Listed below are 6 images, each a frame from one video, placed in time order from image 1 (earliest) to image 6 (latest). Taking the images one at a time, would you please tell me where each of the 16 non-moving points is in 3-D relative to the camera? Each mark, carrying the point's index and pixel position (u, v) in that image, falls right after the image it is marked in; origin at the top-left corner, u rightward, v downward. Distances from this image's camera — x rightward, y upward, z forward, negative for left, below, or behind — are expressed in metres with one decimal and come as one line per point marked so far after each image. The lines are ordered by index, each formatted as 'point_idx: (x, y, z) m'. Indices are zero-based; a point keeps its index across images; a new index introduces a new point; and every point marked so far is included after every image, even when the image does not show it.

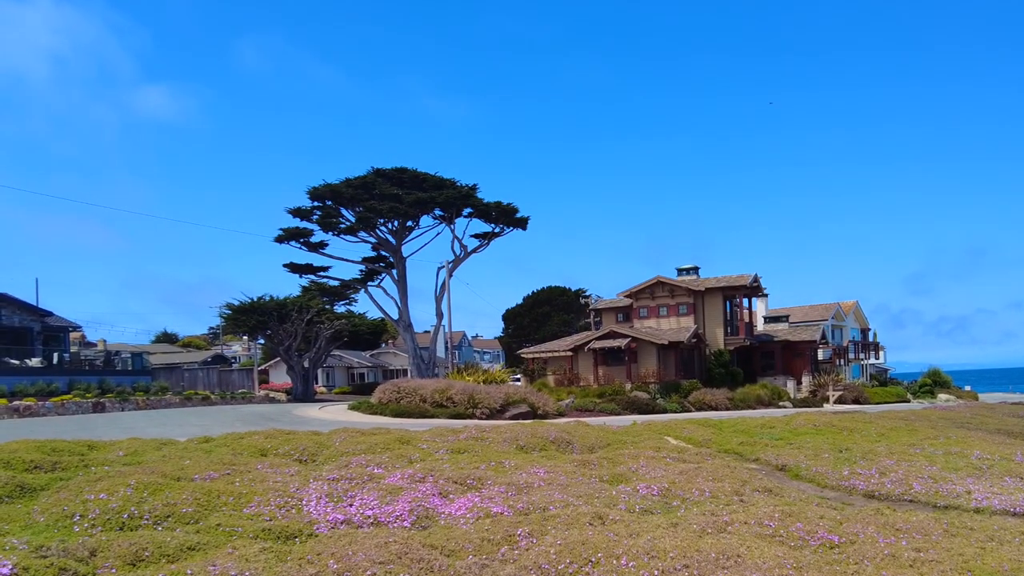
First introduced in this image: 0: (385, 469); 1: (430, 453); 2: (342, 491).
0: (-2.2, -3.1, +13.6) m
1: (-1.6, -3.1, +15.3) m
2: (-2.6, -3.0, +12.0) m
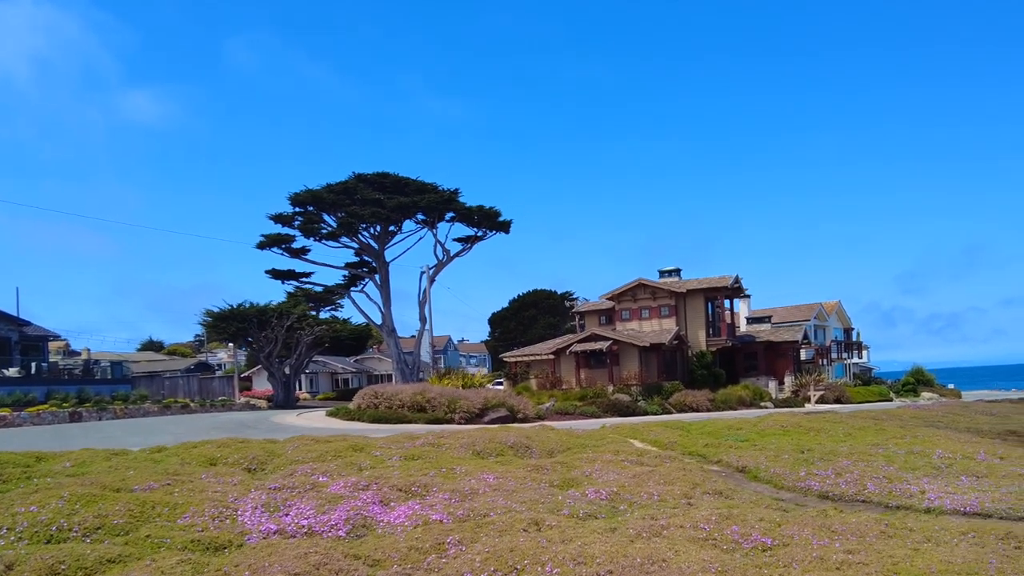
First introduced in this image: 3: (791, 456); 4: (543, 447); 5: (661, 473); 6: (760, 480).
0: (-3.0, -3.2, +13.5) m
1: (-2.5, -3.2, +15.2) m
2: (-3.4, -3.1, +11.9) m
3: (+6.8, -4.1, +19.8) m
4: (+0.7, -3.6, +18.4) m
5: (+2.9, -3.6, +15.8) m
6: (+5.4, -4.2, +17.6) m
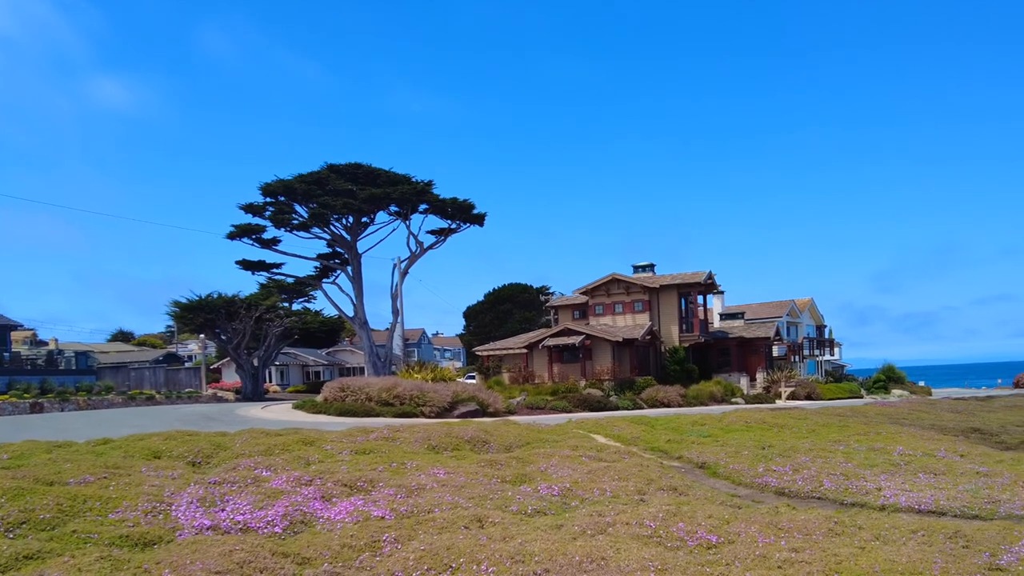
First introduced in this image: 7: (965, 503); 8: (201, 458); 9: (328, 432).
0: (-3.9, -3.0, +13.1) m
1: (-3.3, -3.0, +14.8) m
2: (-4.2, -2.9, +11.5) m
3: (+5.8, -4.0, +19.7) m
4: (-0.2, -3.4, +18.1) m
5: (+2.0, -3.5, +15.6) m
6: (+4.5, -4.1, +17.5) m
7: (+7.9, -3.8, +14.2) m
8: (-5.6, -3.1, +14.7) m
9: (-4.1, -3.2, +18.2) m
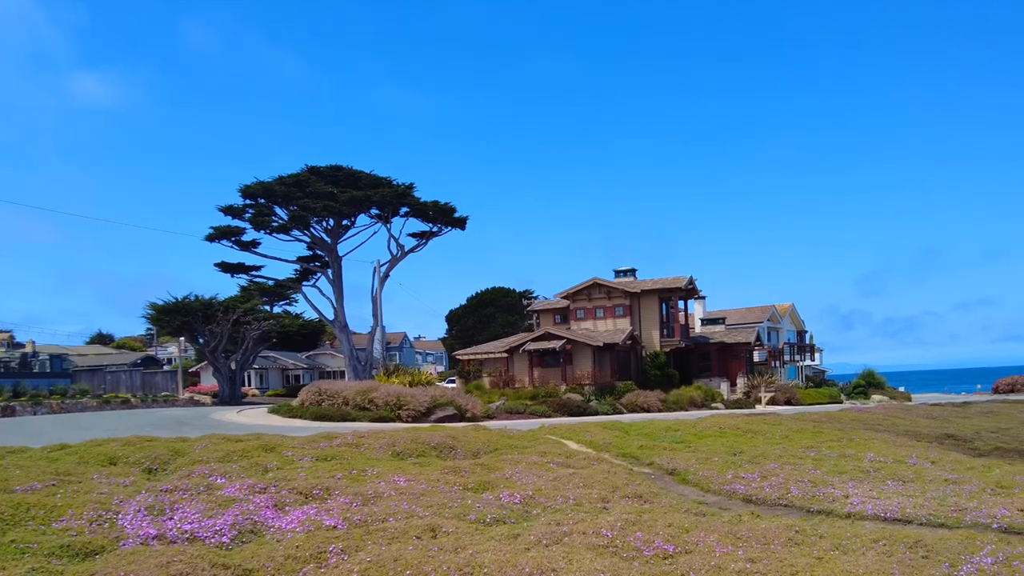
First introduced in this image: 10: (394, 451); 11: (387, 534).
0: (-4.5, -3.0, +12.7) m
1: (-4.0, -3.1, +14.5) m
2: (-4.8, -3.0, +11.2) m
3: (+5.1, -4.1, +19.5) m
4: (-1.0, -3.5, +17.9) m
5: (+1.4, -3.6, +15.4) m
6: (+3.8, -4.2, +17.3) m
7: (+7.3, -3.9, +14.1) m
8: (-6.3, -3.1, +14.3) m
9: (-4.8, -3.3, +17.9) m
10: (-2.3, -3.3, +16.1) m
11: (-1.5, -2.9, +9.6) m
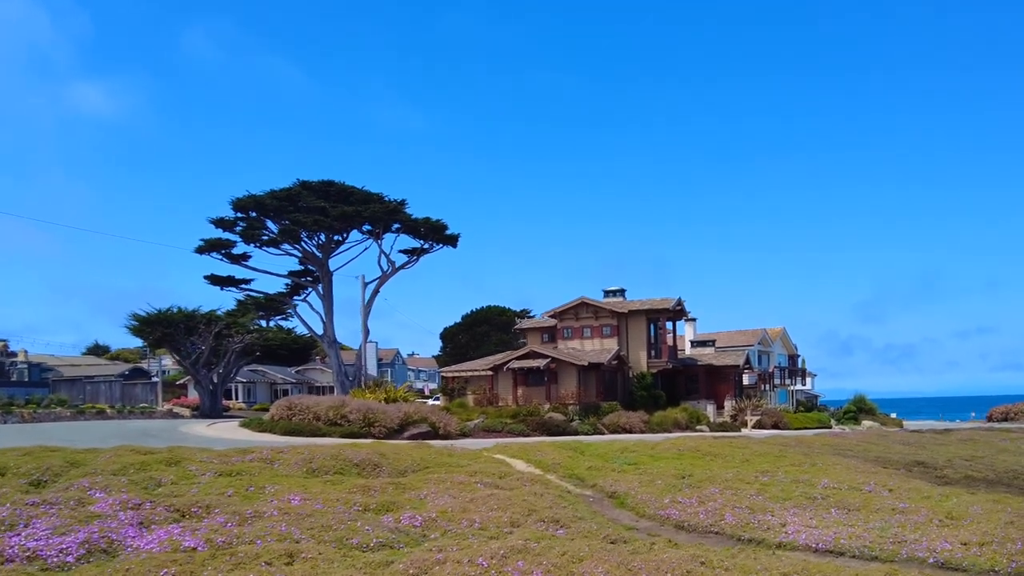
0: (-5.9, -3.0, +11.9) m
1: (-5.4, -3.2, +13.7) m
2: (-6.2, -2.9, +10.3) m
3: (+3.6, -4.5, +18.6) m
4: (-2.4, -3.7, +17.0) m
5: (-0.1, -3.8, +14.6) m
6: (+2.3, -4.5, +16.4) m
7: (+5.8, -4.1, +13.2) m
8: (-7.7, -3.1, +13.5) m
9: (-6.3, -3.4, +17.0) m
10: (-3.8, -3.4, +15.3) m
11: (-2.9, -2.9, +8.7) m
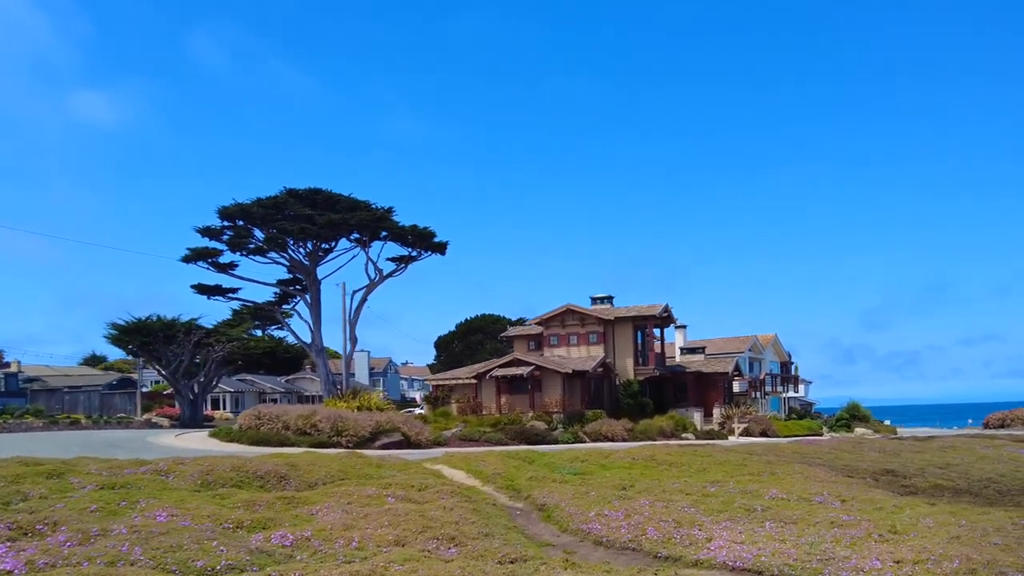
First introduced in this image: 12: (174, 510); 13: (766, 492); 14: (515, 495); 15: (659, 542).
0: (-7.5, -3.0, +10.9) m
1: (-7.0, -3.2, +12.7) m
2: (-7.8, -2.9, +9.3) m
3: (+2.0, -4.5, +17.7) m
4: (-4.0, -3.7, +16.0) m
5: (-1.7, -3.7, +13.6) m
6: (+0.7, -4.4, +15.5) m
7: (+4.2, -4.1, +12.2) m
8: (-9.3, -3.1, +12.5) m
9: (-7.9, -3.5, +16.0) m
10: (-5.4, -3.4, +14.3) m
11: (-4.5, -2.9, +7.7) m
12: (-4.8, -3.2, +11.8) m
13: (+5.9, -4.8, +18.9) m
14: (0.0, -4.7, +18.3) m
15: (+2.4, -4.1, +13.1) m
